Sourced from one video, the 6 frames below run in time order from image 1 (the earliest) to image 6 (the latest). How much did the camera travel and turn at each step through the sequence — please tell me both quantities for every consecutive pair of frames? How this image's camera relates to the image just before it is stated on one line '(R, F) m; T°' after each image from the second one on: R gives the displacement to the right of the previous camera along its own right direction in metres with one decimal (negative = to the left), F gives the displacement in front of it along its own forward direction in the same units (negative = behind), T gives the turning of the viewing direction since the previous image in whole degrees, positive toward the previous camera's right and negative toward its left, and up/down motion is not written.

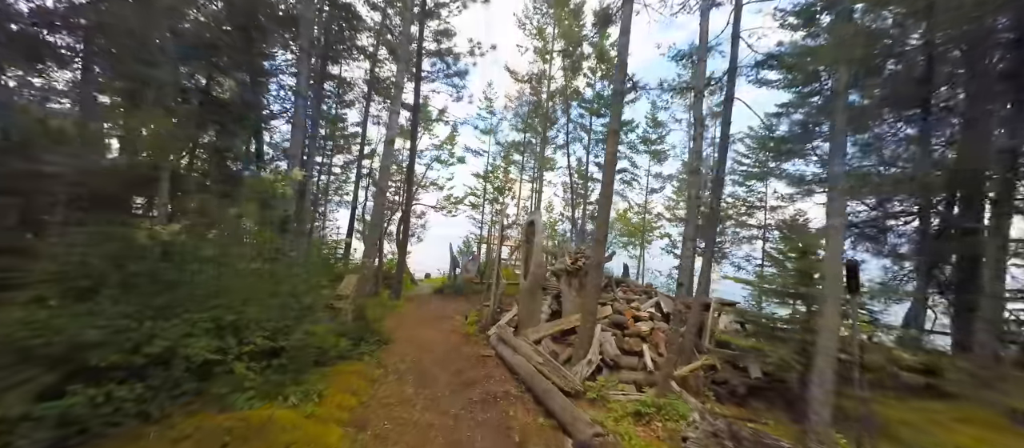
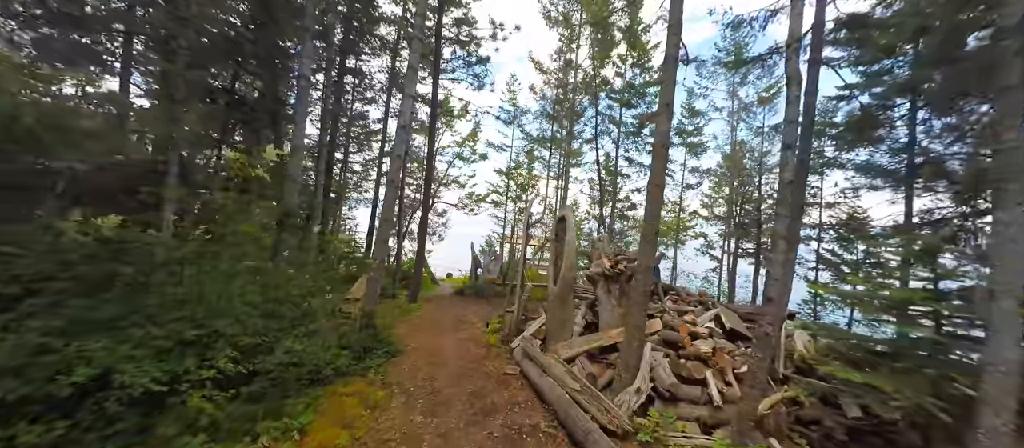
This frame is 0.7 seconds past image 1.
(-0.1, +1.0) m; -3°
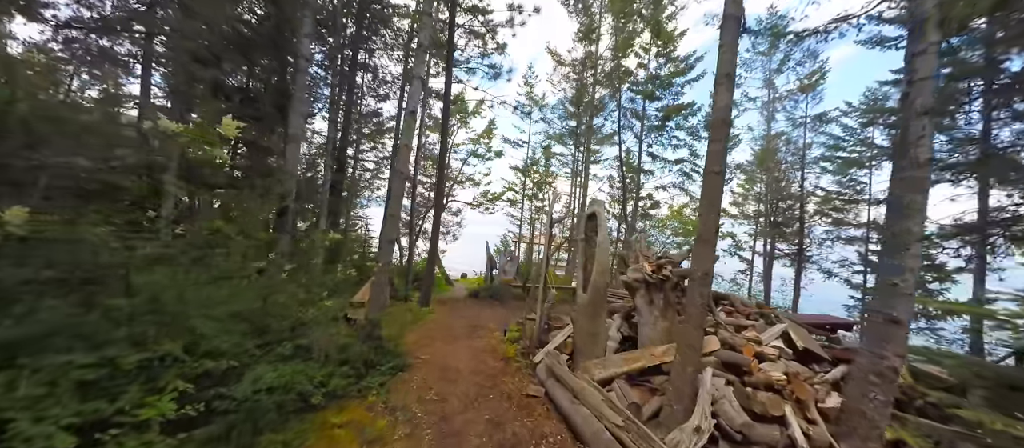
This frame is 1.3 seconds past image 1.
(-0.1, +0.8) m; -2°
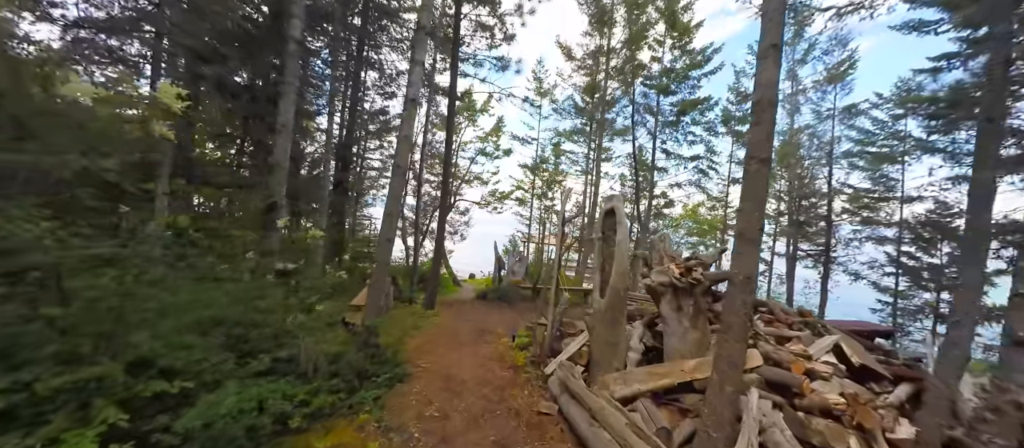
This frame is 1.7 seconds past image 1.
(0.0, +0.5) m; -1°
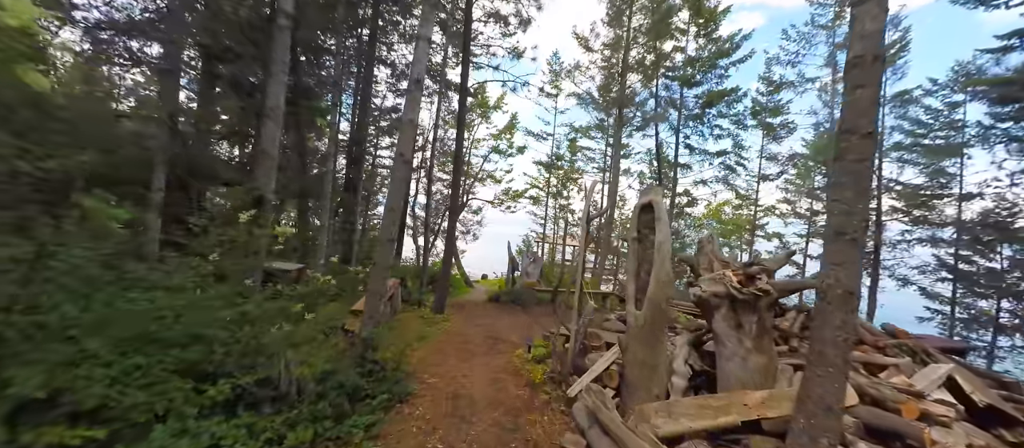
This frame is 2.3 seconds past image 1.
(-0.1, +0.7) m; -2°
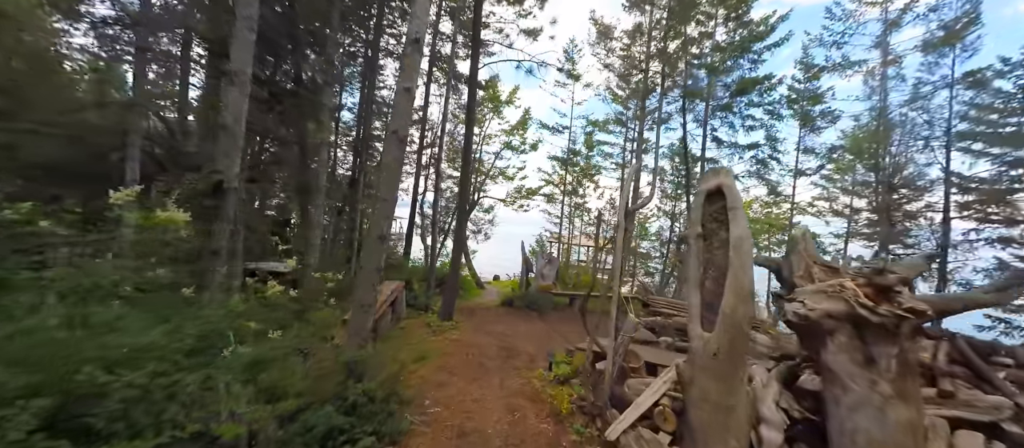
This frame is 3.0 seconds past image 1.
(-0.1, +1.0) m; -2°
